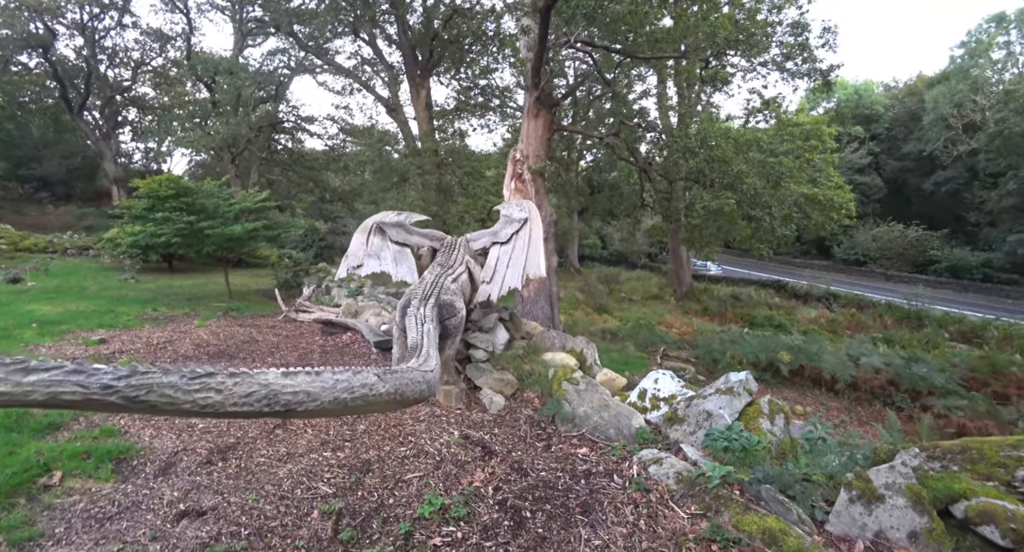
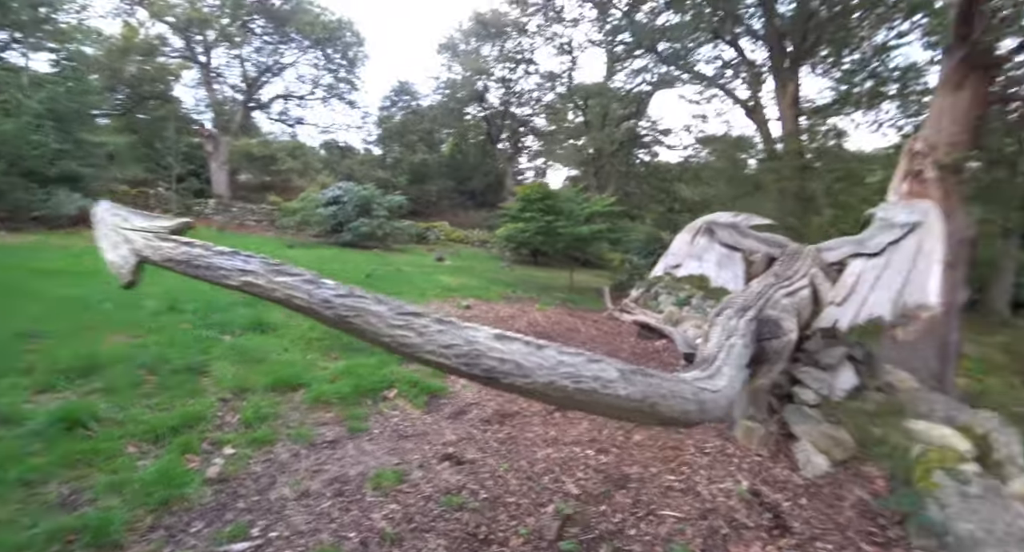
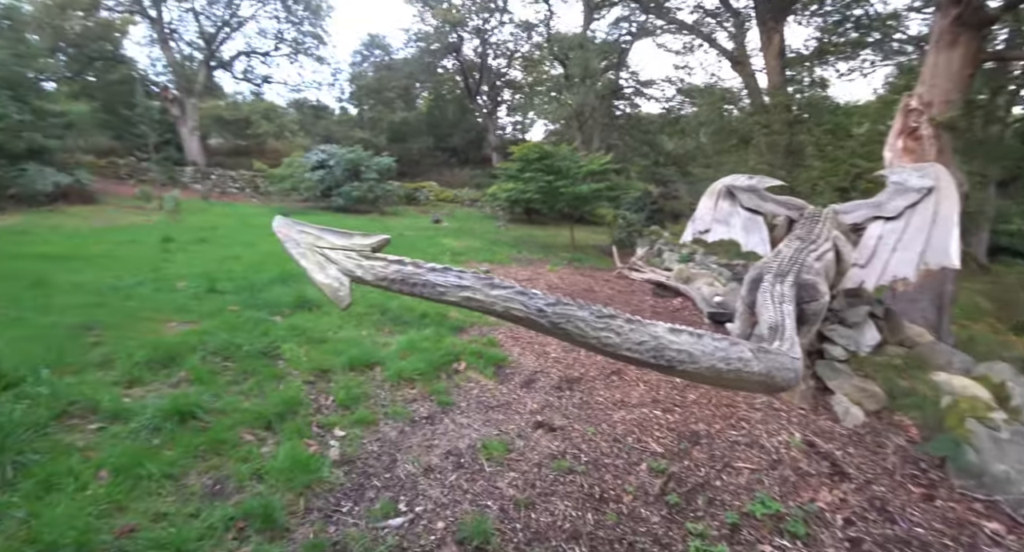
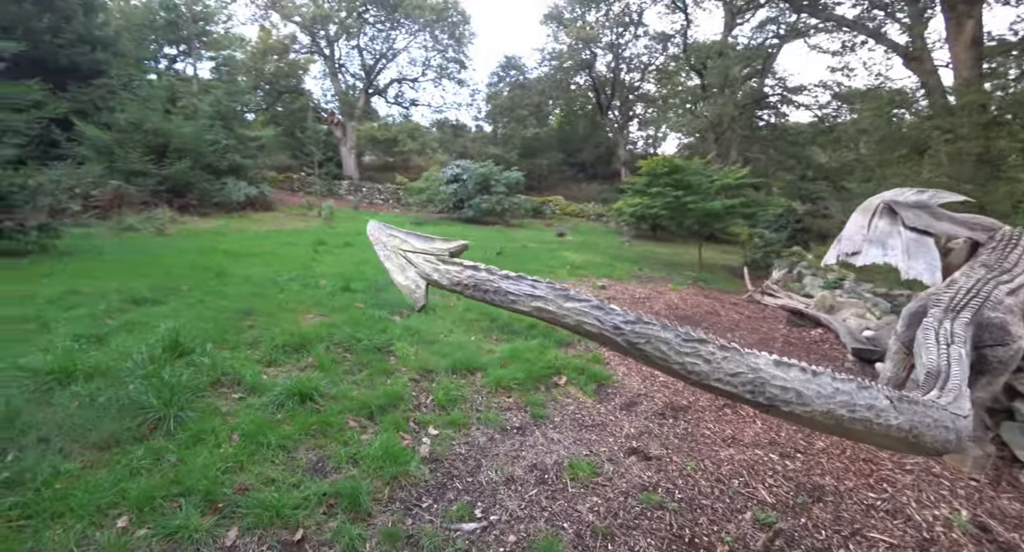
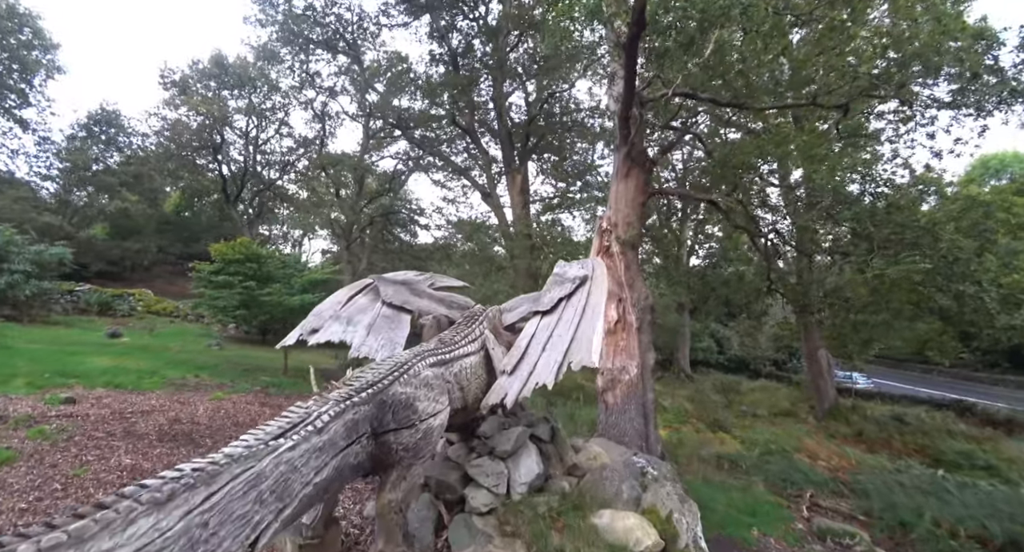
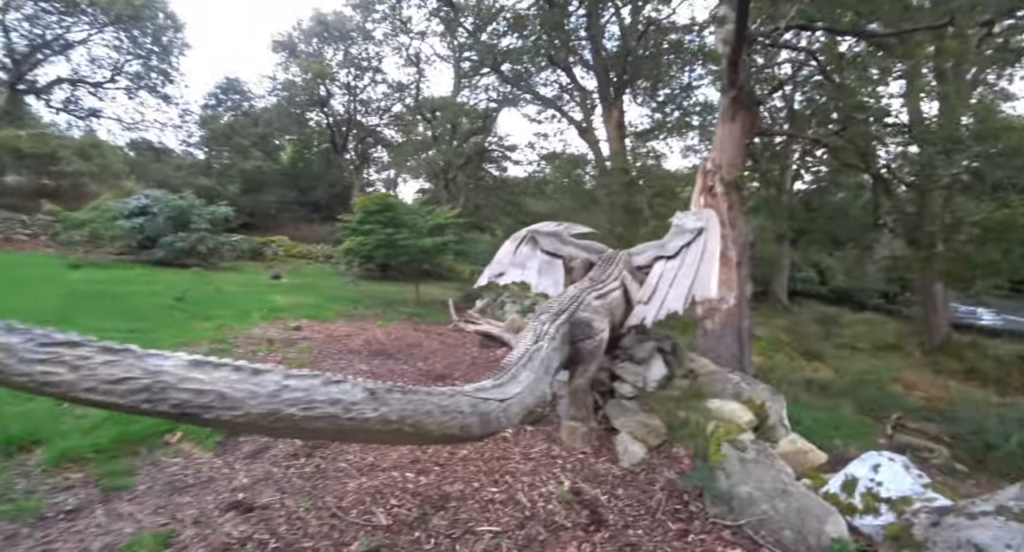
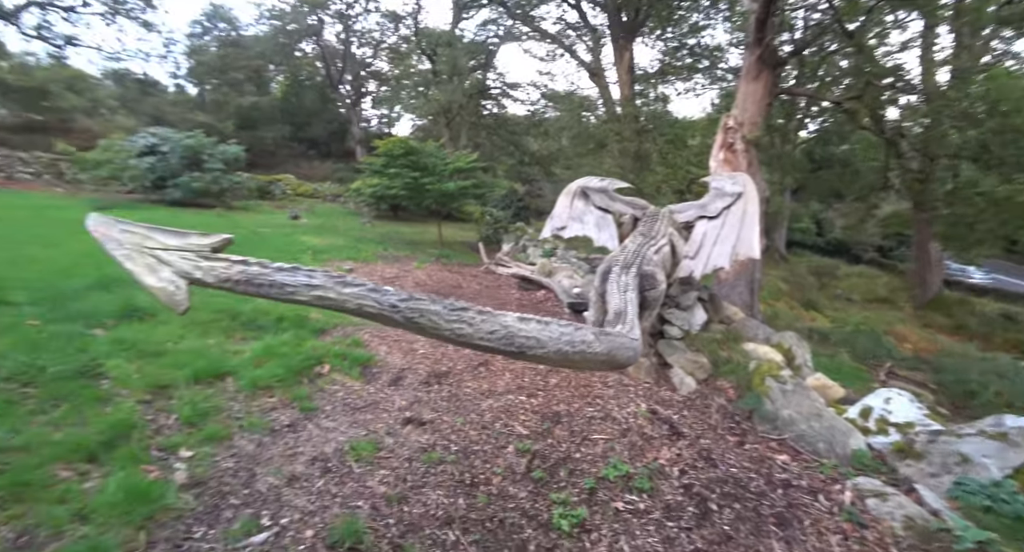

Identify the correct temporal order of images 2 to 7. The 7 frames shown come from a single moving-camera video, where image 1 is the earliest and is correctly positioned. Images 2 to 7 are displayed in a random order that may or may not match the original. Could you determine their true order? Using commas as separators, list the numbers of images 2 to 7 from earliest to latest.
7, 3, 4, 2, 6, 5
